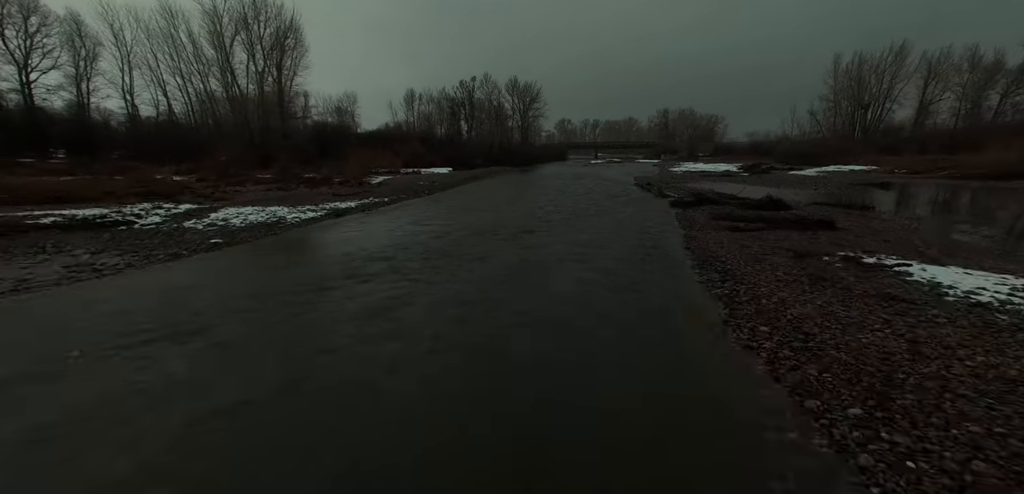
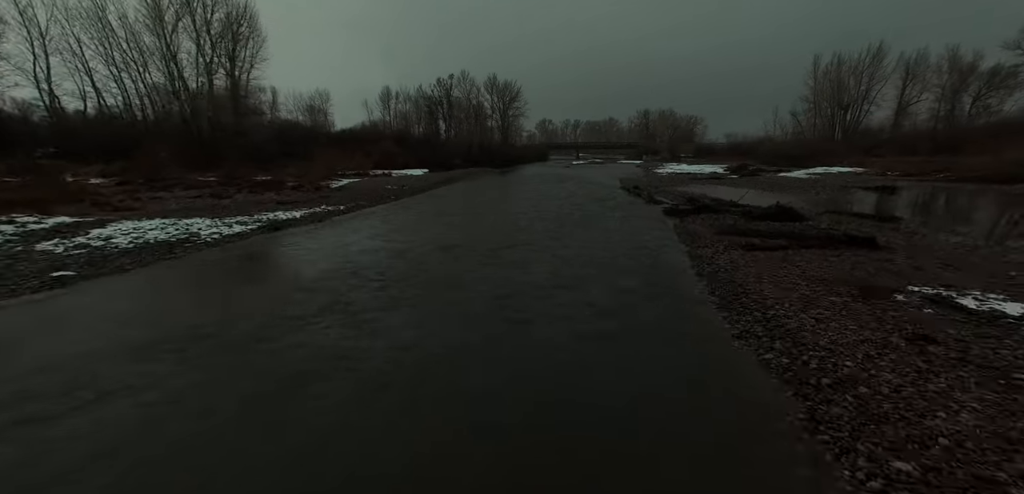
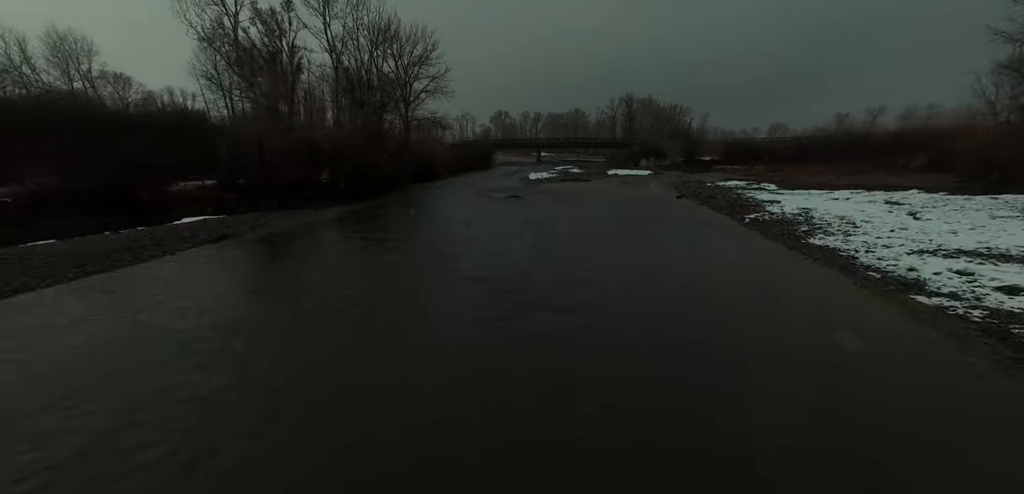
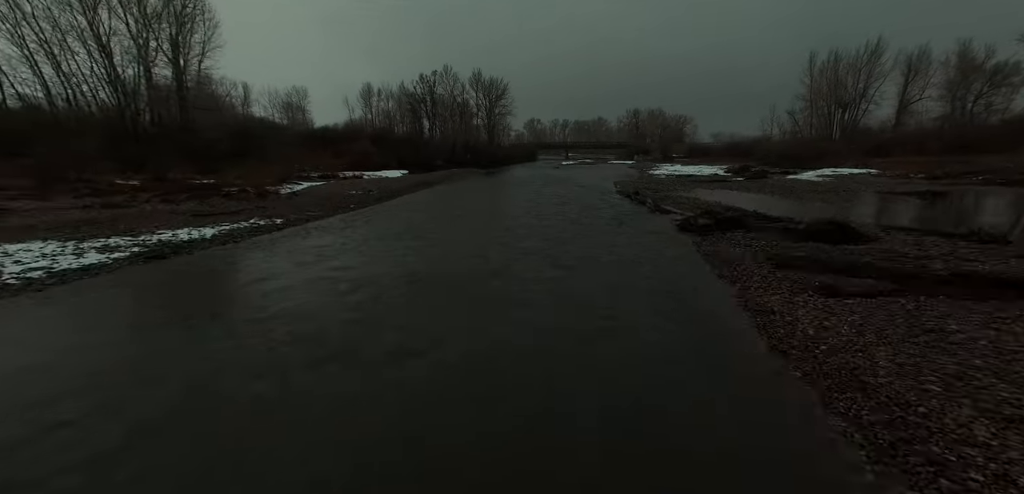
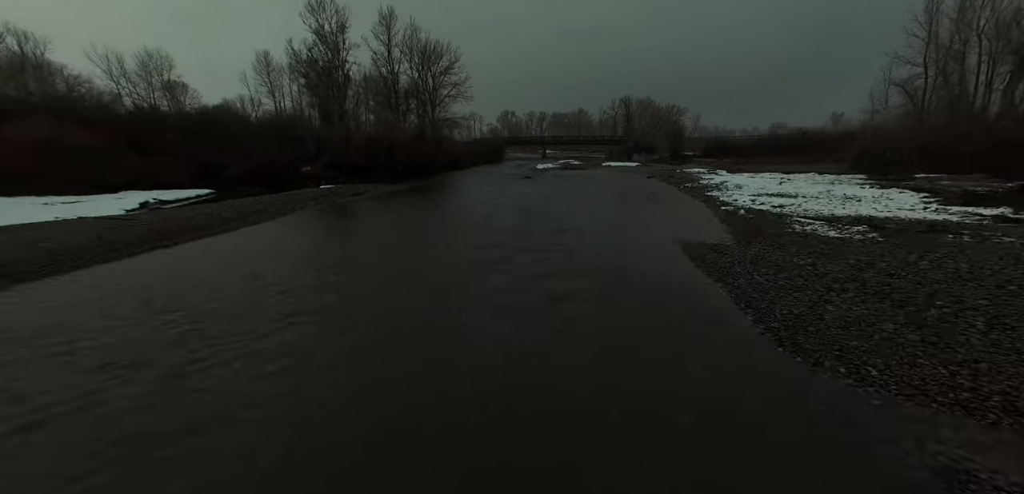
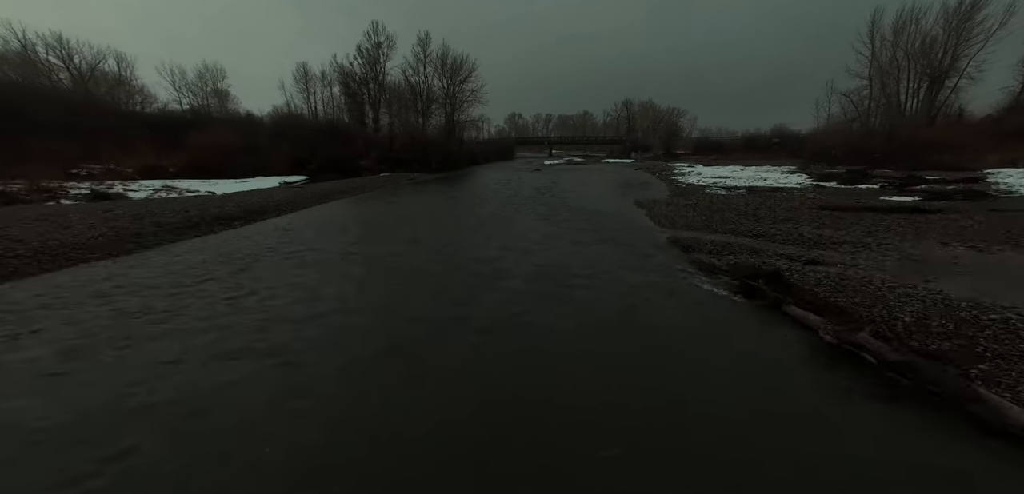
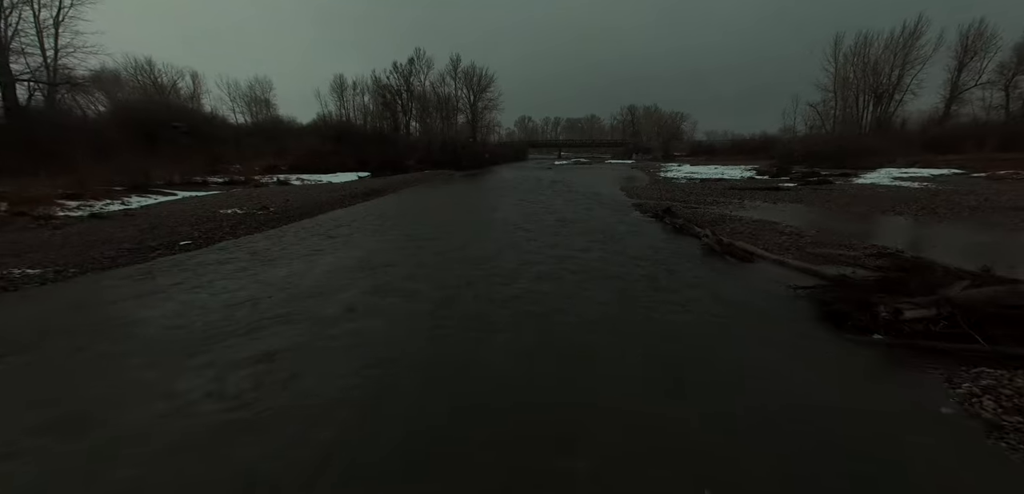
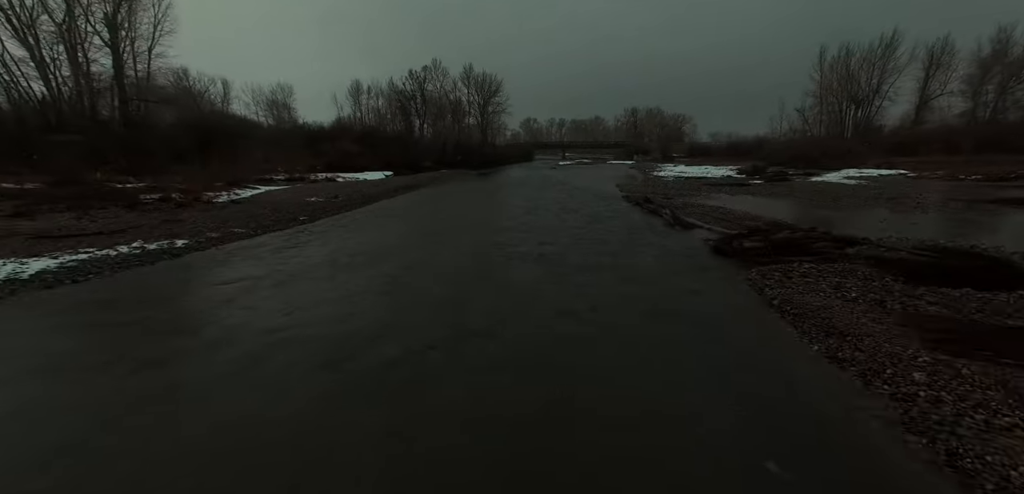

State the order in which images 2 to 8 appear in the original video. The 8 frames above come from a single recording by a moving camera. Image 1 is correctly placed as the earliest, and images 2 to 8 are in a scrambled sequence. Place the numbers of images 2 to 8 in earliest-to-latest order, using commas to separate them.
2, 4, 8, 7, 6, 5, 3
